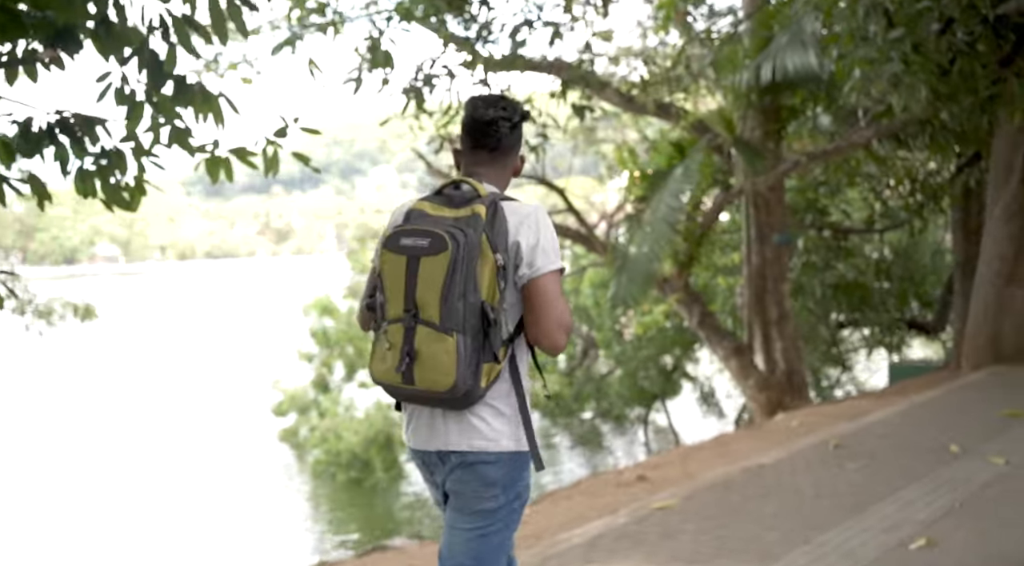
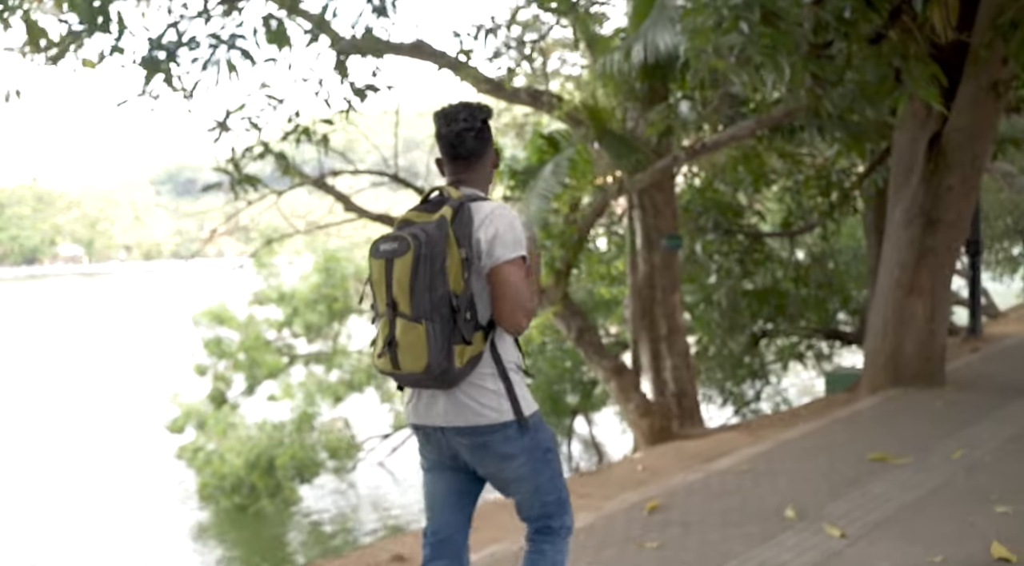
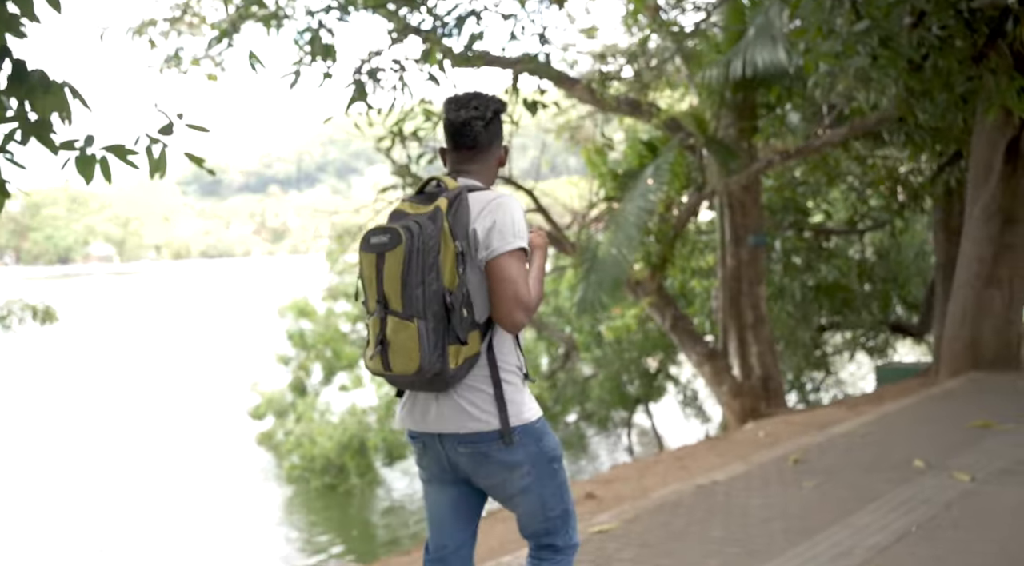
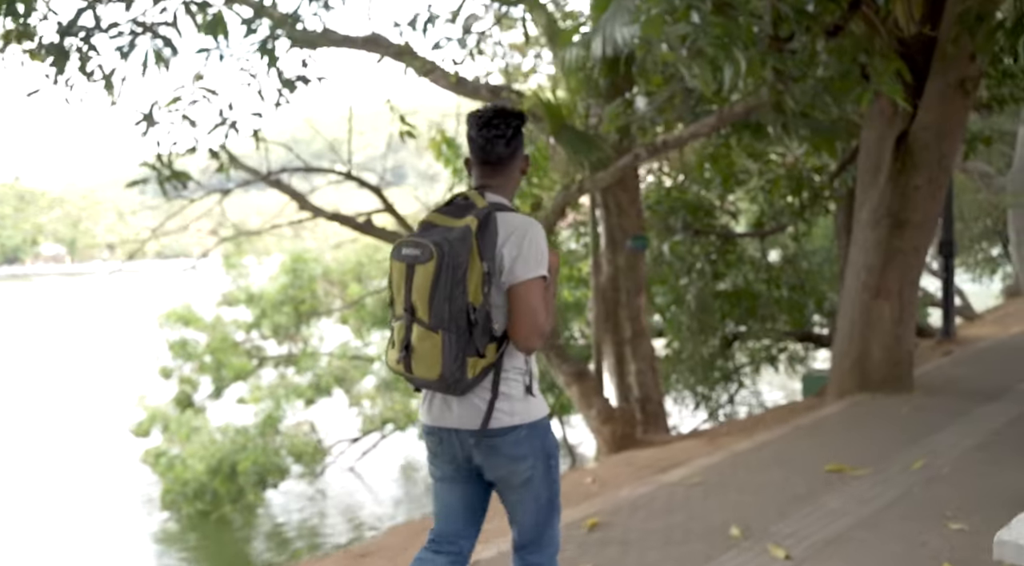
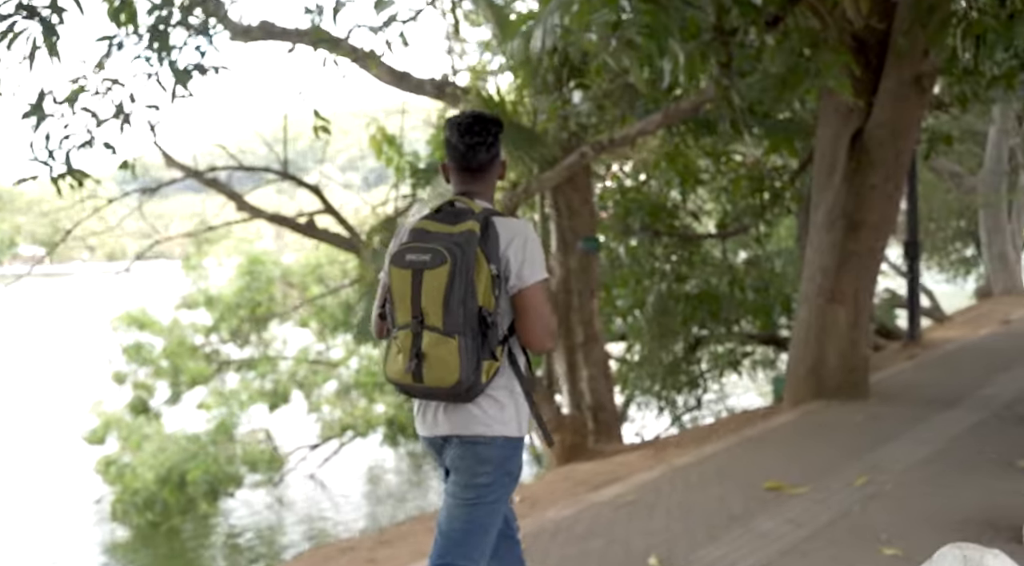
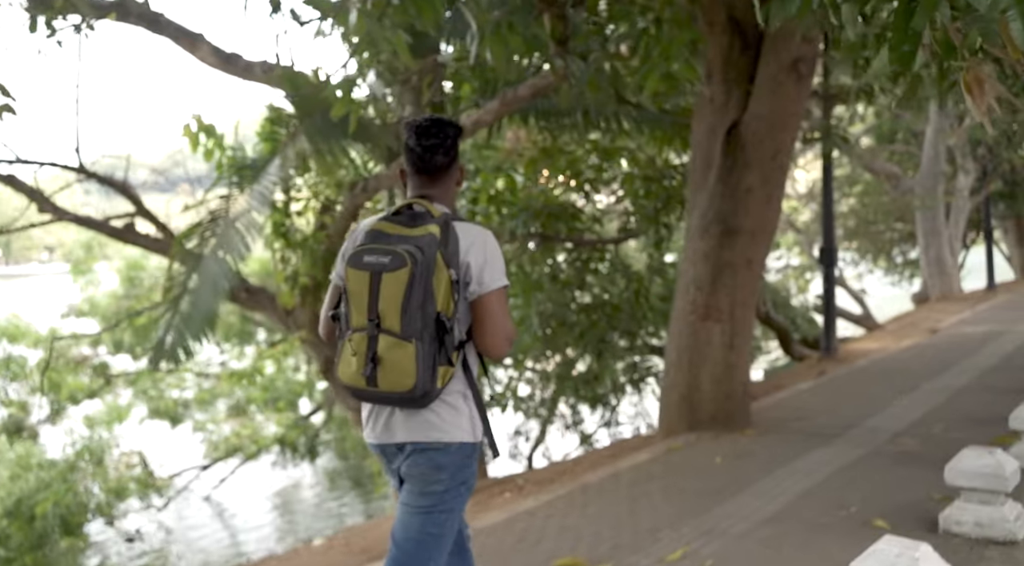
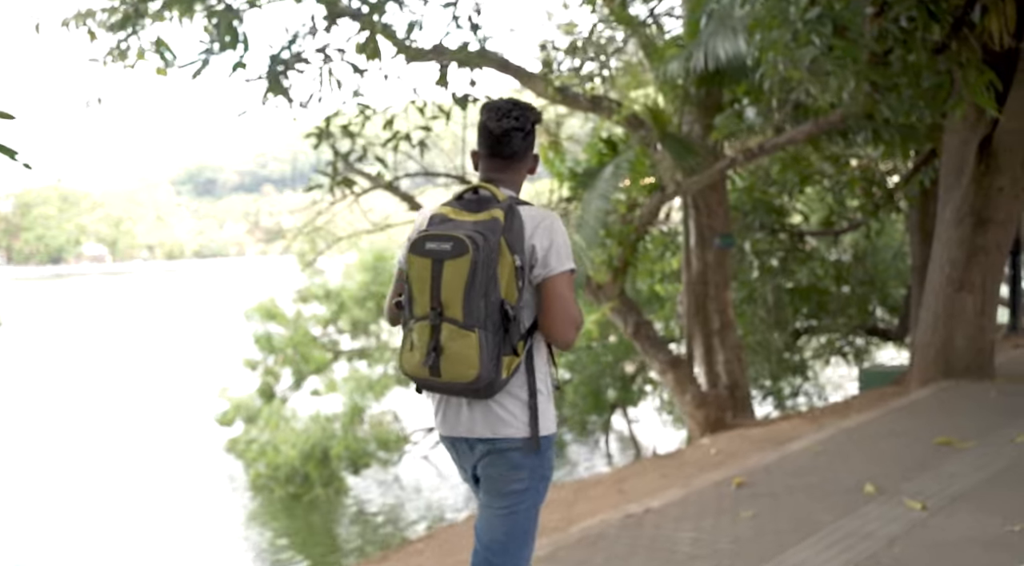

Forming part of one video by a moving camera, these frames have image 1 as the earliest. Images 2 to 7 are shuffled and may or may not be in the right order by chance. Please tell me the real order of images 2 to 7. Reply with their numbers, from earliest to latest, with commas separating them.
3, 7, 2, 4, 5, 6
